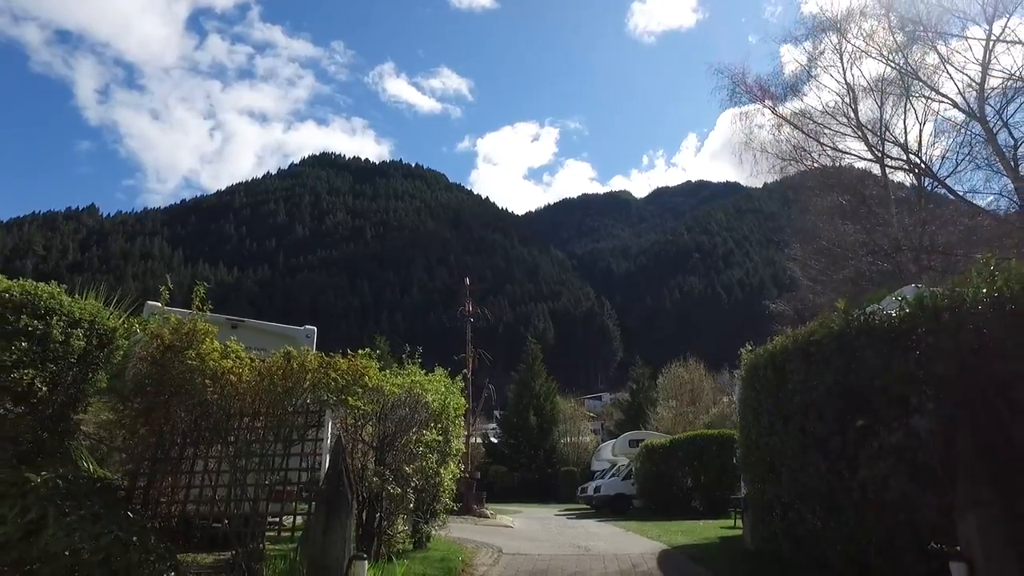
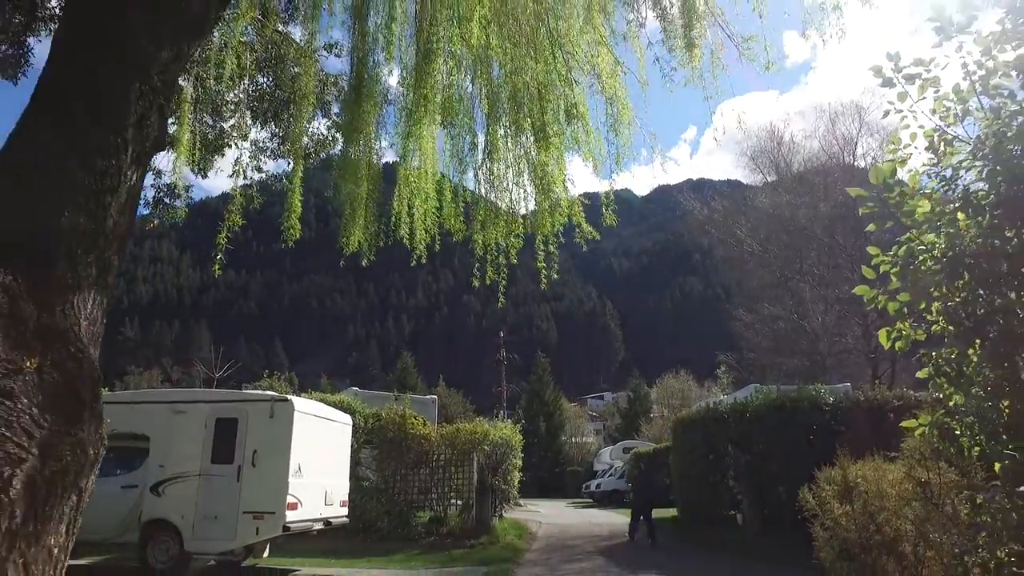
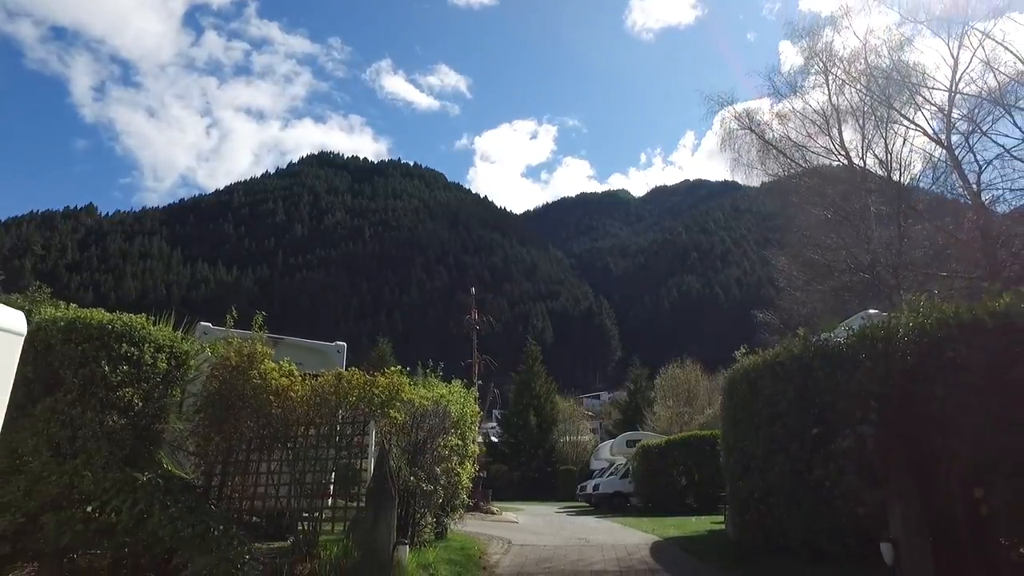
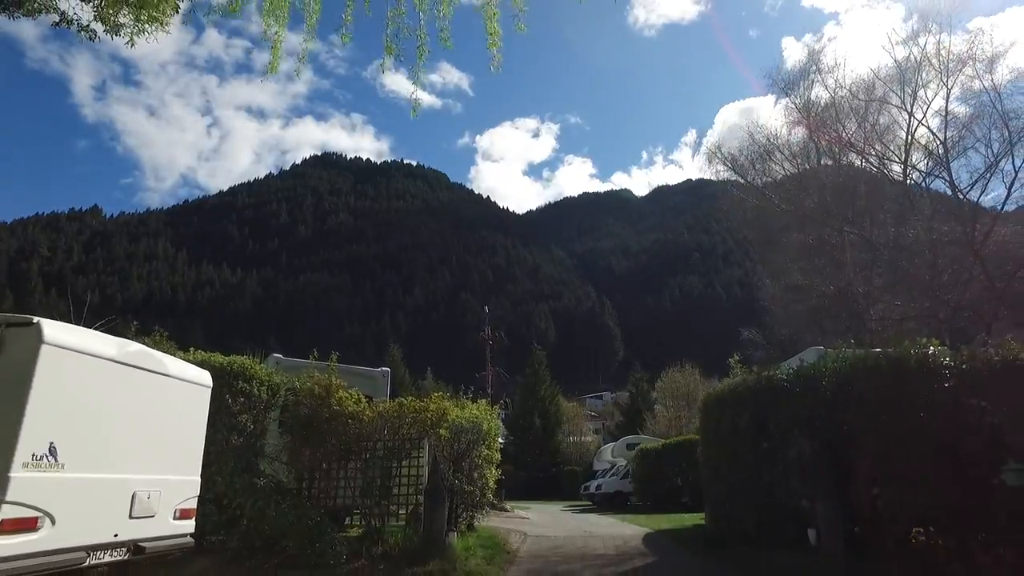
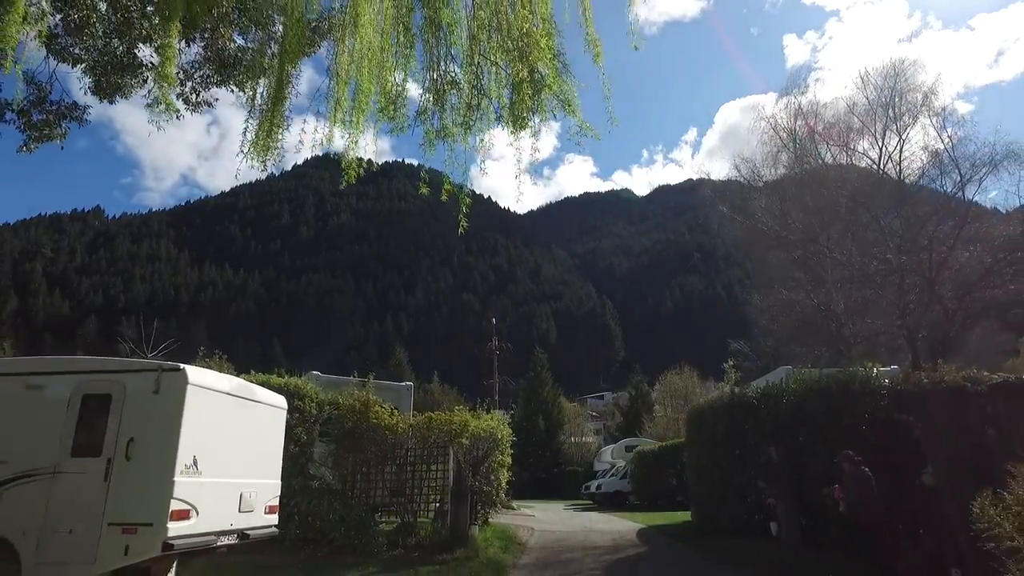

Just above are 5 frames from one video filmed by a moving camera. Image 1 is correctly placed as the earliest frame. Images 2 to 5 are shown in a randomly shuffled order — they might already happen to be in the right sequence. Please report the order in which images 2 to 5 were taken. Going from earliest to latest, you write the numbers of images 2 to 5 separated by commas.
3, 4, 5, 2
